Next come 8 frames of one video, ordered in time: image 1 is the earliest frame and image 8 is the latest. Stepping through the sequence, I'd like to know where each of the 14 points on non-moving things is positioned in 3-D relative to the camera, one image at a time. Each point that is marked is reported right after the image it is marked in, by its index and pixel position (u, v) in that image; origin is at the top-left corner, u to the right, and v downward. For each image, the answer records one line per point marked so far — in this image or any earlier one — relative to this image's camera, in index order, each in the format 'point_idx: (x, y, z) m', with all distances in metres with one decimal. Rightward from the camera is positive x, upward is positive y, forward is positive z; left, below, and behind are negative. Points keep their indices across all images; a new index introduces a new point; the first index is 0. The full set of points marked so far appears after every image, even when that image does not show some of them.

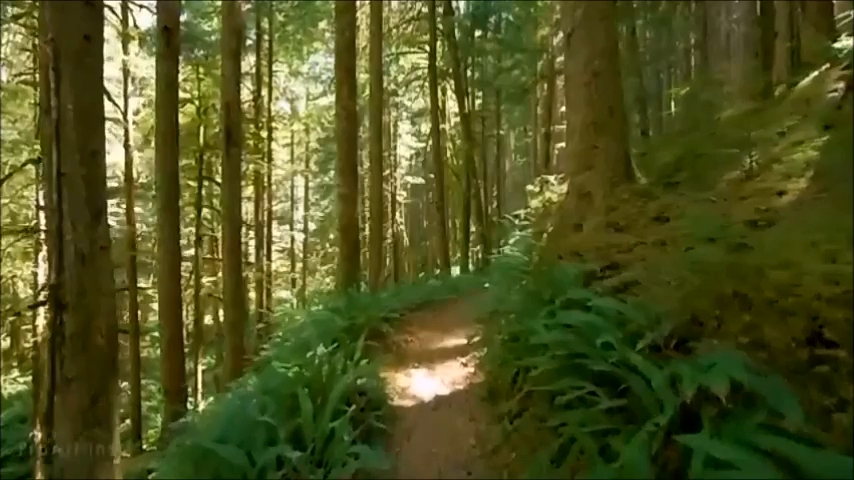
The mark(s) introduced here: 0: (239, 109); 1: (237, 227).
0: (-4.0, +2.8, +9.6) m
1: (-4.1, +0.2, +9.6) m
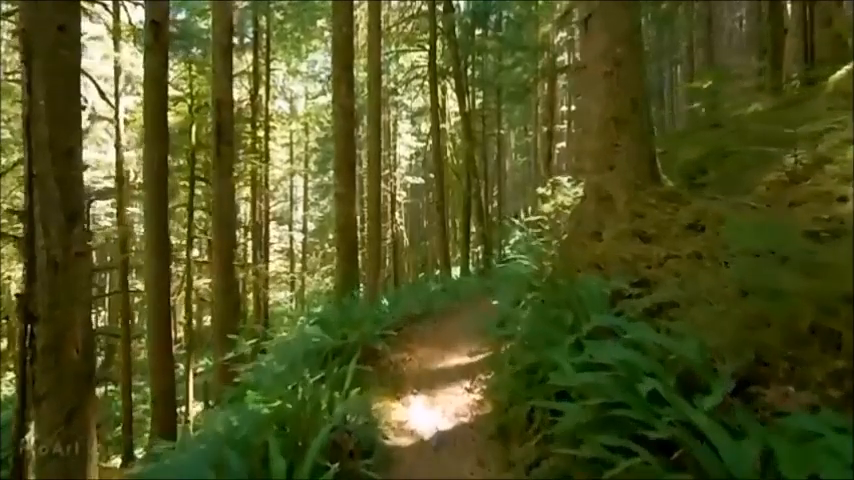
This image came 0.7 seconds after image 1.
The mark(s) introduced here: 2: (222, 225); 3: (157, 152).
0: (-4.0, +2.7, +9.2) m
1: (-4.0, +0.1, +9.2) m
2: (-4.2, +0.3, +9.1) m
3: (-5.3, +1.8, +8.8) m
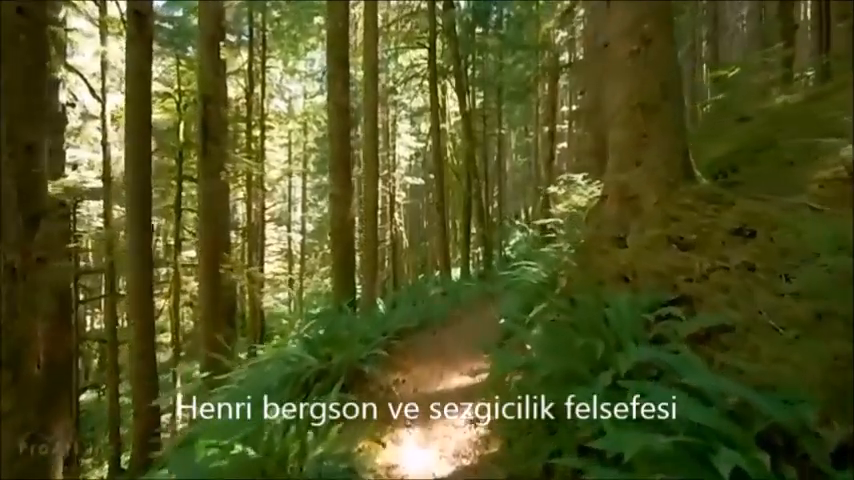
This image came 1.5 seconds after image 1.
0: (-4.1, +2.7, +8.7) m
1: (-4.1, +0.1, +8.7) m
2: (-4.2, +0.2, +8.6) m
3: (-5.3, +1.8, +8.3) m
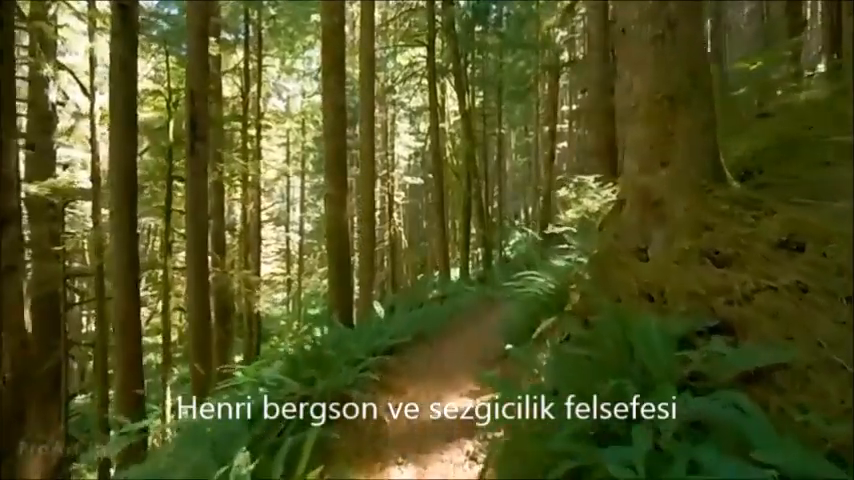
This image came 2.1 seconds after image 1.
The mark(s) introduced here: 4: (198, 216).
0: (-4.1, +2.6, +8.4) m
1: (-4.1, 0.0, +8.4) m
2: (-4.2, +0.2, +8.3) m
3: (-5.3, +1.7, +7.9) m
4: (-4.2, +0.5, +8.3) m
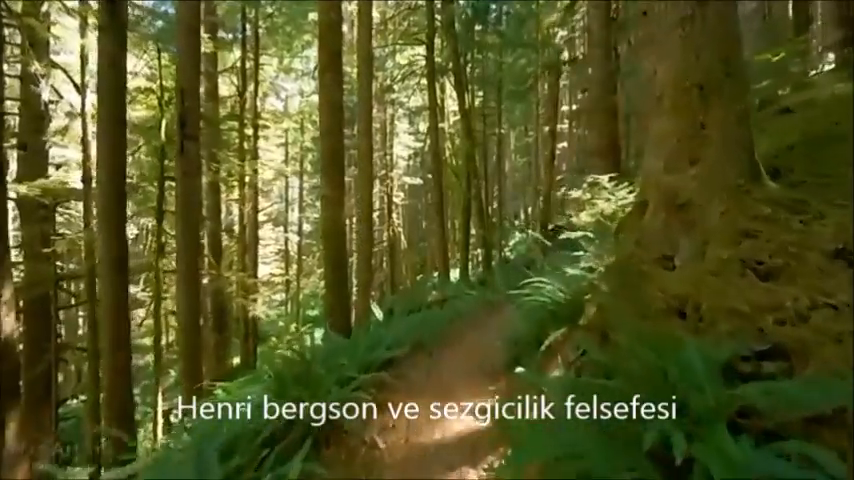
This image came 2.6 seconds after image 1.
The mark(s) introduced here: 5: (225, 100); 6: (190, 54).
0: (-4.1, +2.6, +8.1) m
1: (-4.1, 0.0, +8.1) m
2: (-4.2, +0.1, +8.0) m
3: (-5.3, +1.7, +7.6) m
4: (-4.2, +0.5, +8.0) m
5: (-8.5, +5.9, +18.9) m
6: (-4.2, +3.3, +8.0) m
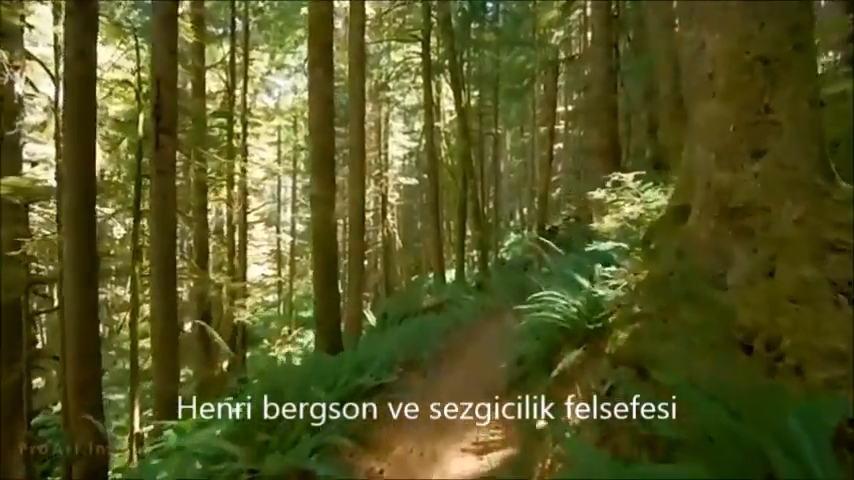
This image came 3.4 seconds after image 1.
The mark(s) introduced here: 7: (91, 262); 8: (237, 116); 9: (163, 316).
0: (-4.2, +2.6, +7.5) m
1: (-4.2, -0.1, +7.5) m
2: (-4.3, +0.1, +7.4) m
3: (-5.4, +1.6, +7.0) m
4: (-4.3, +0.4, +7.4) m
5: (-8.7, +5.8, +18.3) m
6: (-4.3, +3.3, +7.4) m
7: (-5.3, -0.4, +7.2) m
8: (-7.7, +5.0, +18.2) m
9: (-4.4, -1.2, +7.4) m
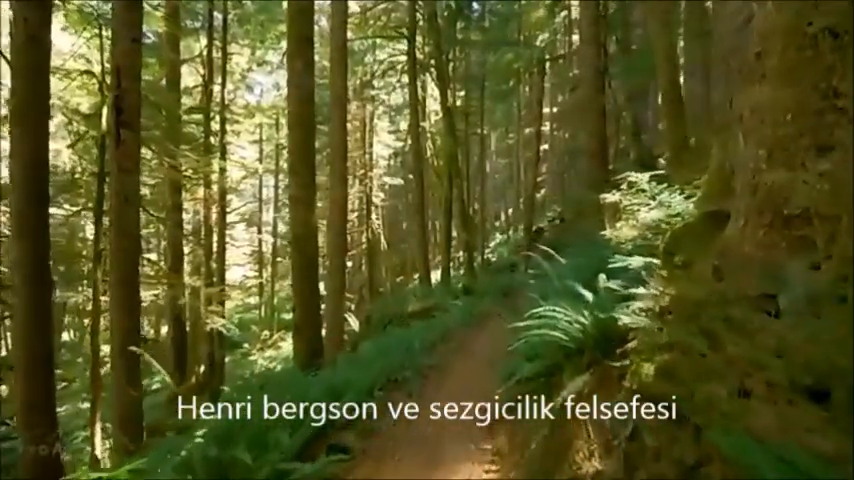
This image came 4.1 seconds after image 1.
0: (-4.4, +2.5, +6.9) m
1: (-4.5, -0.1, +6.9) m
2: (-4.6, +0.1, +6.8) m
3: (-5.6, +1.6, +6.4) m
4: (-4.6, +0.4, +6.8) m
5: (-9.3, +5.8, +17.6) m
6: (-4.5, +3.2, +6.8) m
7: (-5.6, -0.5, +6.6) m
8: (-8.3, +5.0, +17.5) m
9: (-4.6, -1.3, +6.9) m
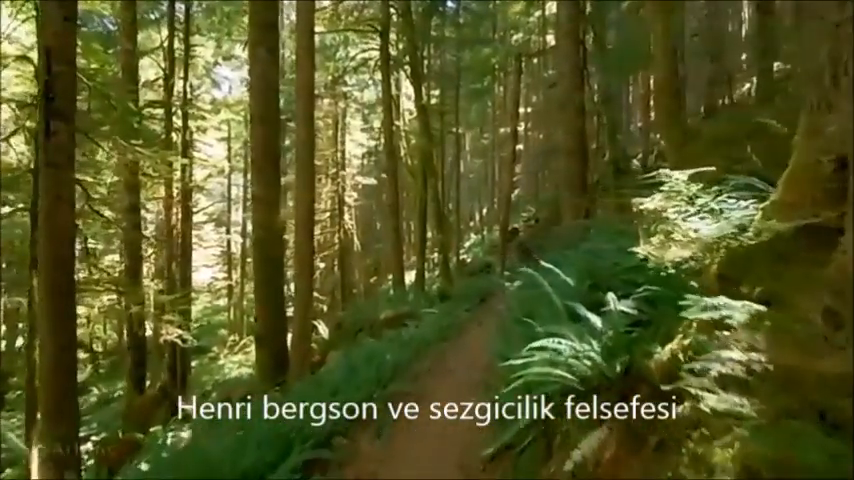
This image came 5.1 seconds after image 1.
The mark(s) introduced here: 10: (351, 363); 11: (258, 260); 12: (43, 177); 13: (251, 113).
0: (-4.8, +2.4, +6.1) m
1: (-4.8, -0.2, +6.1) m
2: (-4.9, 0.0, +6.0) m
3: (-6.0, +1.5, +5.6) m
4: (-4.9, +0.3, +6.0) m
5: (-10.2, +5.7, +16.5) m
6: (-4.9, +3.2, +6.0) m
7: (-5.9, -0.5, +5.7) m
8: (-9.2, +4.9, +16.5) m
9: (-5.0, -1.4, +6.0) m
10: (-1.4, -1.9, +7.6) m
11: (-3.3, -0.4, +8.9) m
12: (-5.1, +0.8, +6.0) m
13: (-3.5, +2.6, +9.2) m
